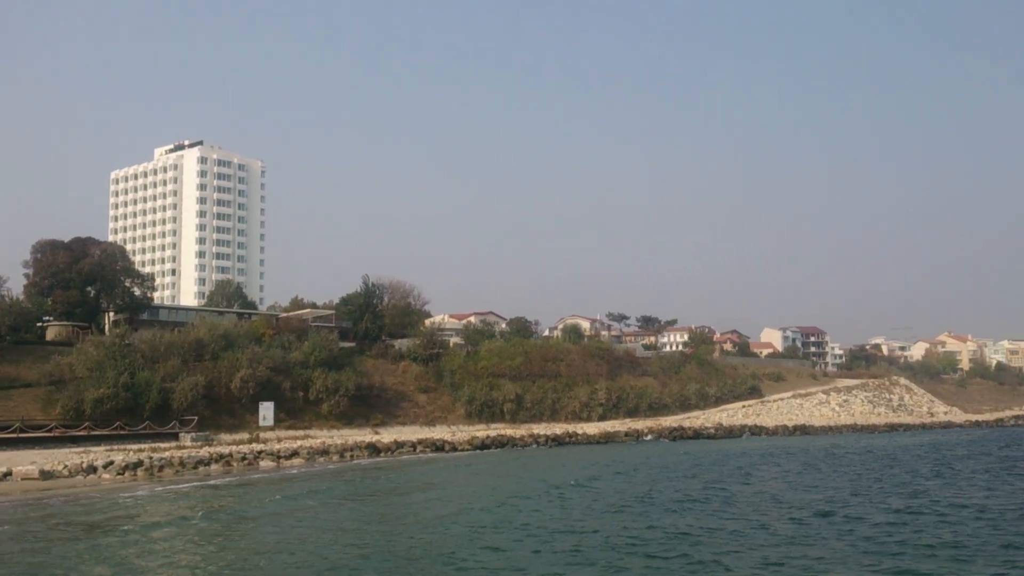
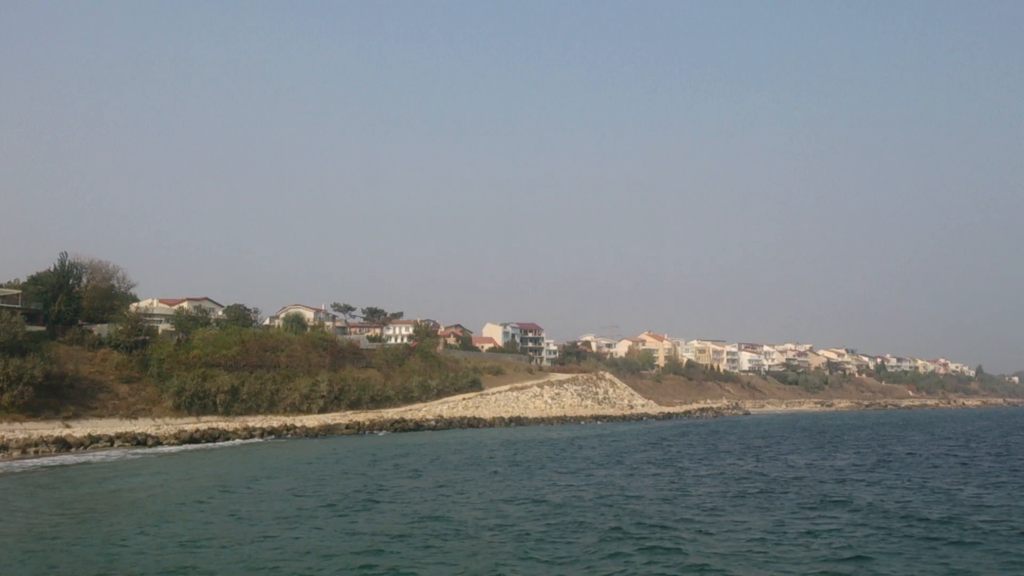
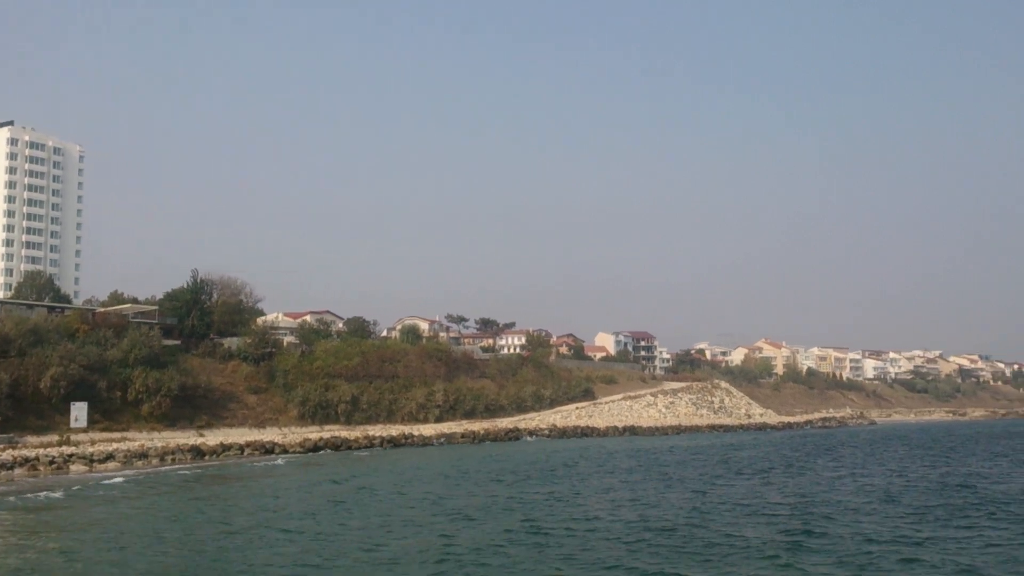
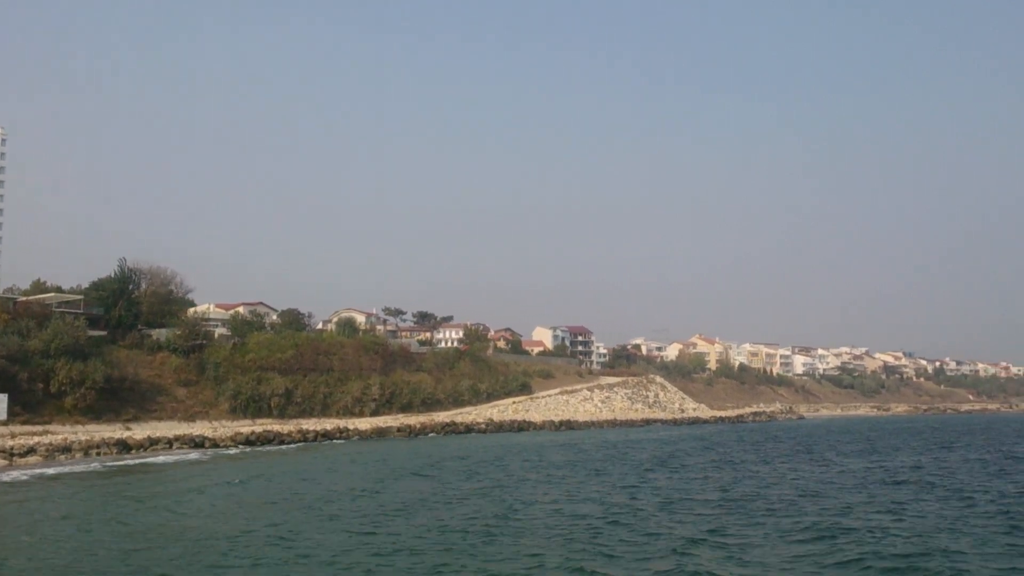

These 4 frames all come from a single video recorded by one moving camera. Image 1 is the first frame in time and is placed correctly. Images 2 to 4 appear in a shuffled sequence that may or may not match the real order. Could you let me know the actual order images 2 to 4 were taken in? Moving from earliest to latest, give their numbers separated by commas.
3, 4, 2
